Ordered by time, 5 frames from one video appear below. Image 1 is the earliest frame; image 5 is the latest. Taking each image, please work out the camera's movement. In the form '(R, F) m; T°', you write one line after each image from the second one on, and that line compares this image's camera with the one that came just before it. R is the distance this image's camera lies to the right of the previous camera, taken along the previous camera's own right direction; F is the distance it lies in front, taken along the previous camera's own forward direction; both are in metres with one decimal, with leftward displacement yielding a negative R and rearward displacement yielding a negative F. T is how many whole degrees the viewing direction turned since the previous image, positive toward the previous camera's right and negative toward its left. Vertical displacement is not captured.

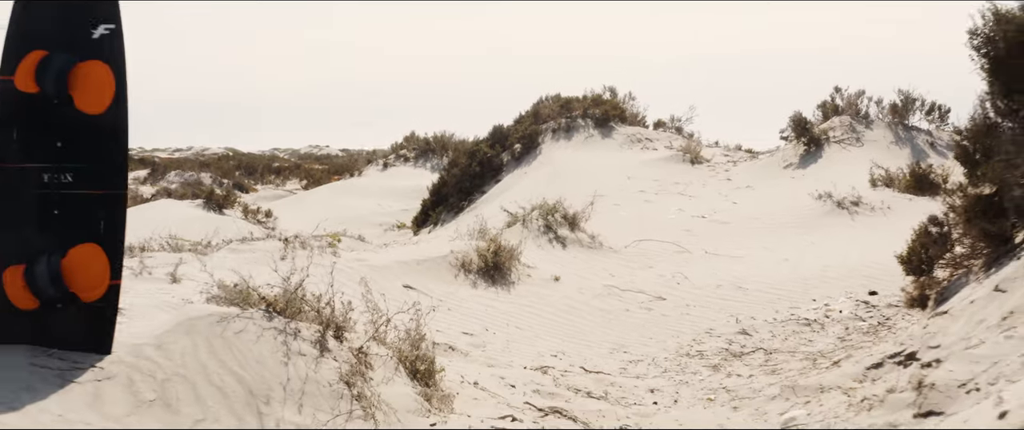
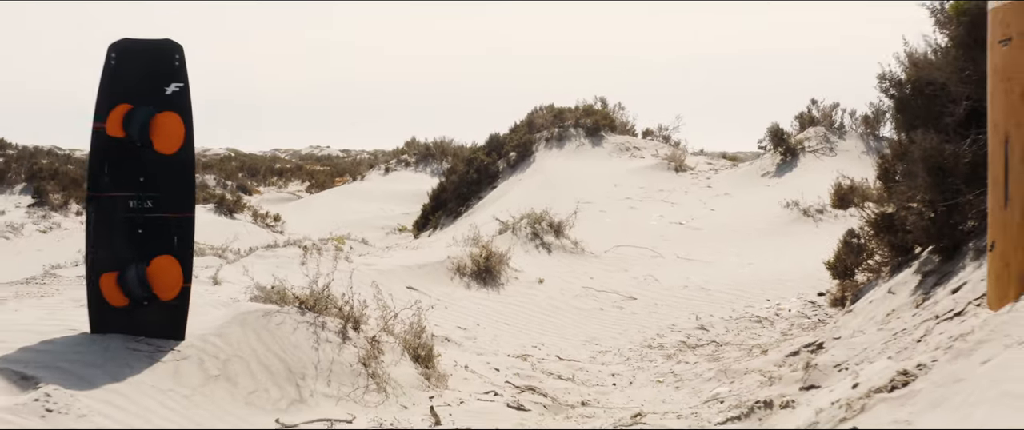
(+0.1, -0.9) m; 0°
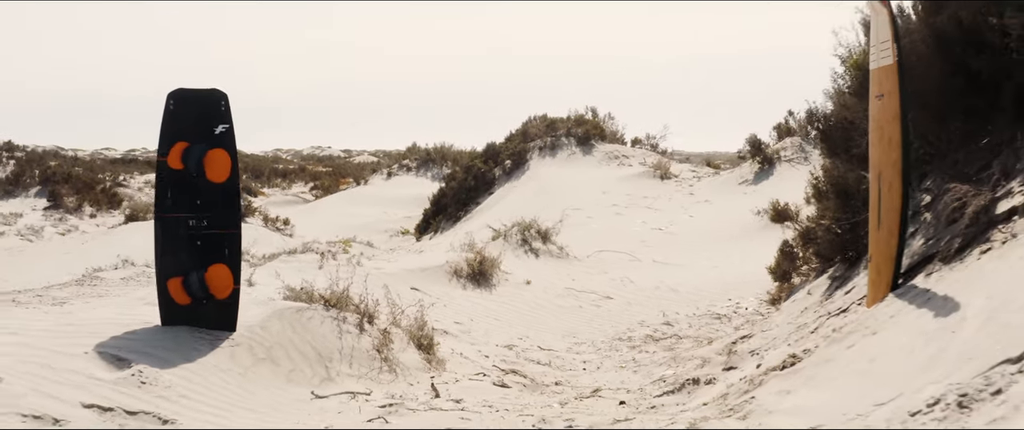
(+0.1, -1.0) m; 0°
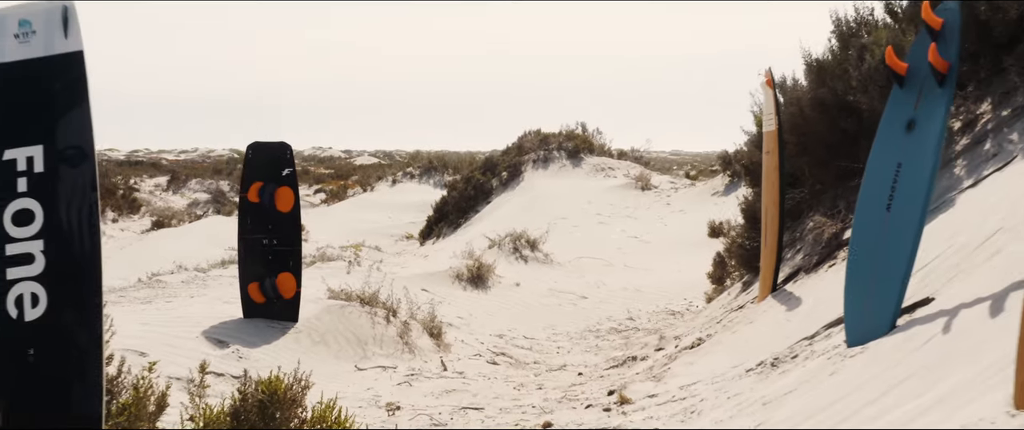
(+0.1, -1.7) m; 0°
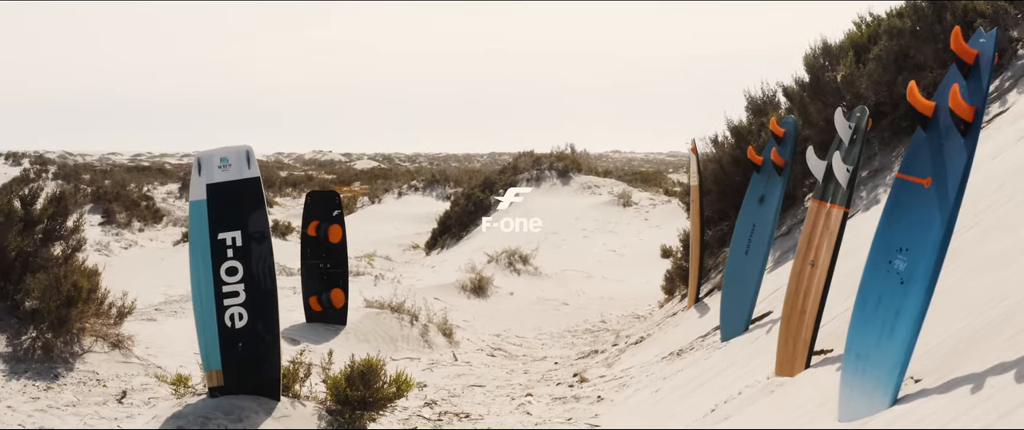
(0.0, -2.2) m; 0°
